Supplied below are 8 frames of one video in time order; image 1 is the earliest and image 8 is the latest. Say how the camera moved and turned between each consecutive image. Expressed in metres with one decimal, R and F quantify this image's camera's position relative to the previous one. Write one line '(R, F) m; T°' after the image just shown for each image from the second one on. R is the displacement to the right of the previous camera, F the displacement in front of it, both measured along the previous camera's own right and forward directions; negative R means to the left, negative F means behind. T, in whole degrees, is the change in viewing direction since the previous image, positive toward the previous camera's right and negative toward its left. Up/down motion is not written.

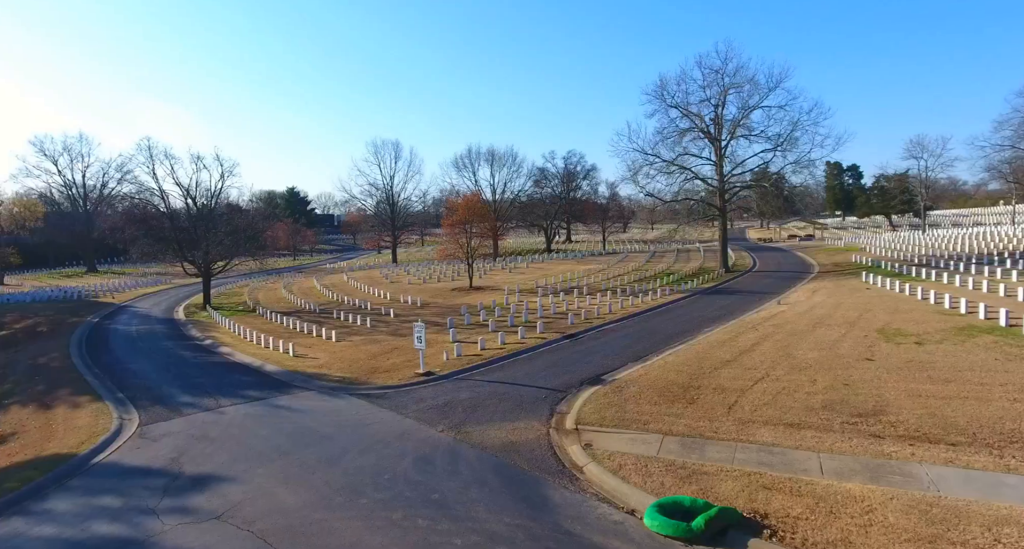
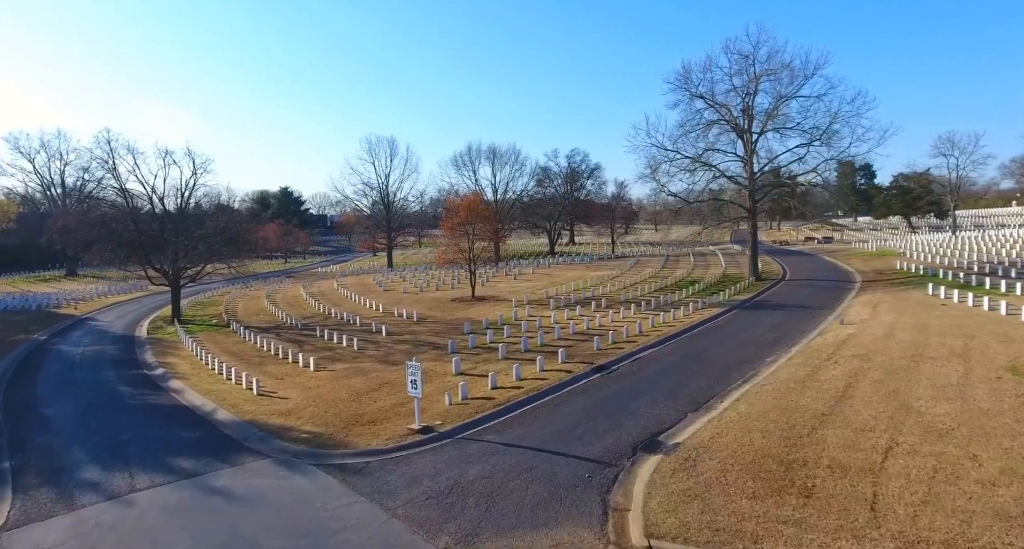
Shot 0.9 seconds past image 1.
(-0.4, +3.4) m; 0°
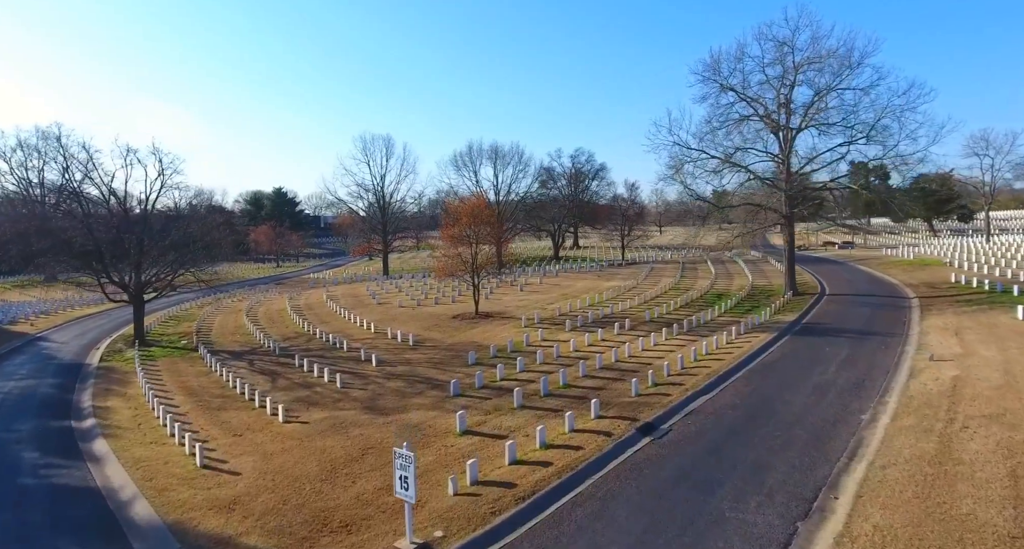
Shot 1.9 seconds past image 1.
(-0.4, +3.3) m; 0°
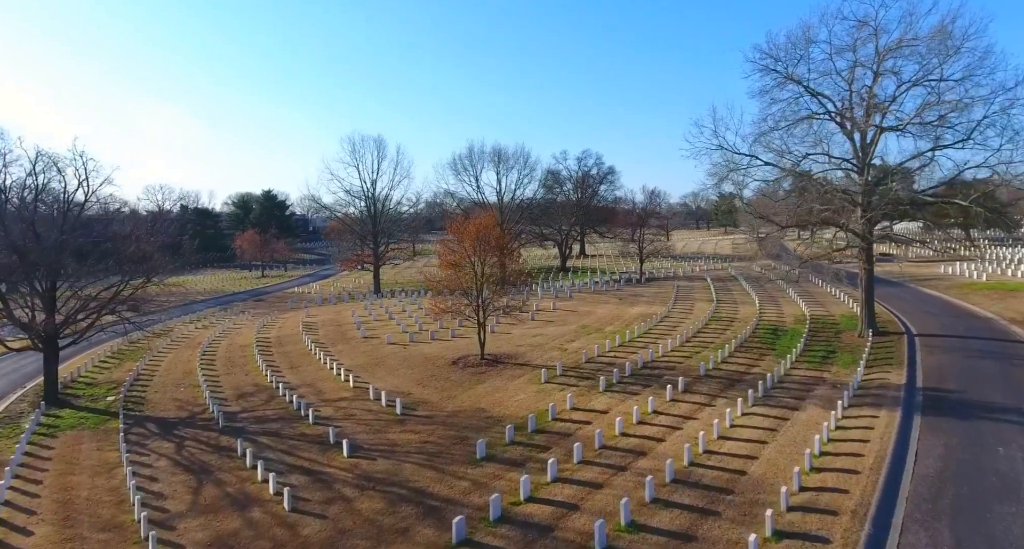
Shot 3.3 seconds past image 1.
(-0.6, +5.3) m; 0°
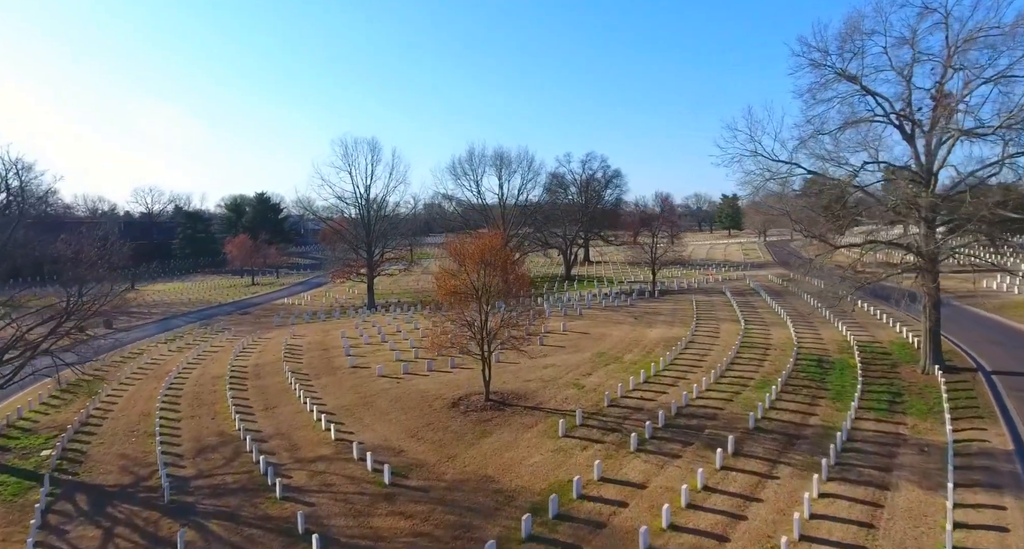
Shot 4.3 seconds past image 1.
(-0.3, +3.1) m; 0°
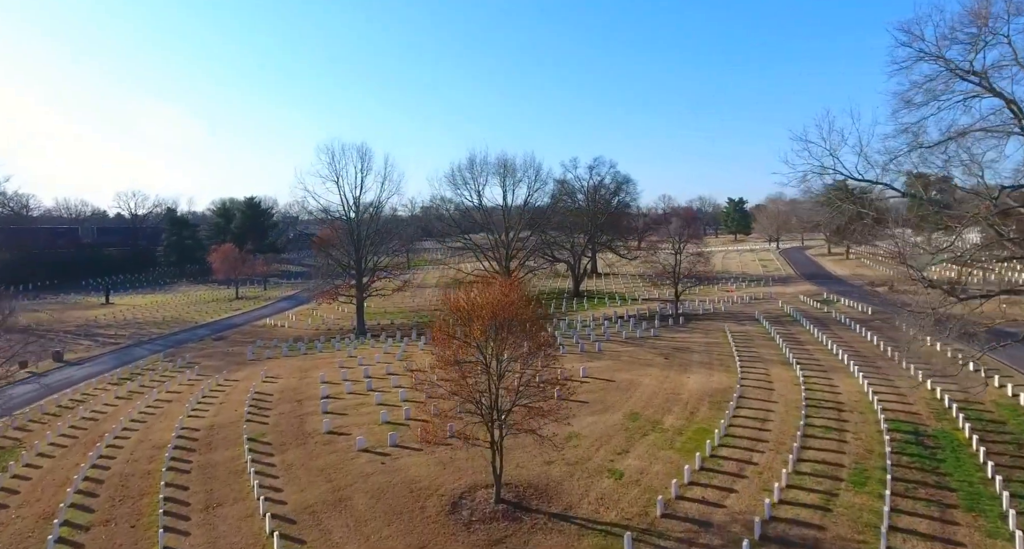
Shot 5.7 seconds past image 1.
(-0.5, +4.7) m; 0°
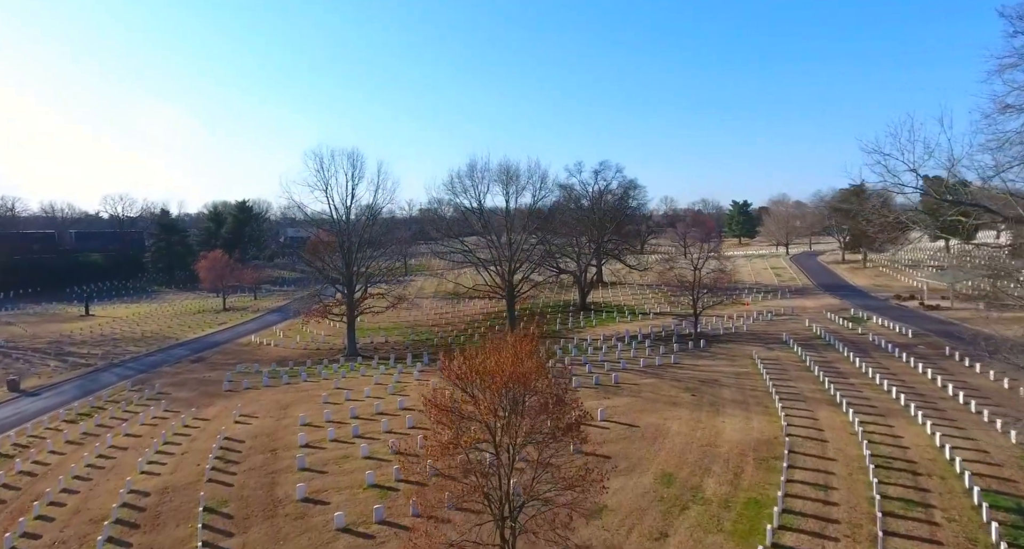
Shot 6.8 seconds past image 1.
(-0.3, +3.3) m; 0°
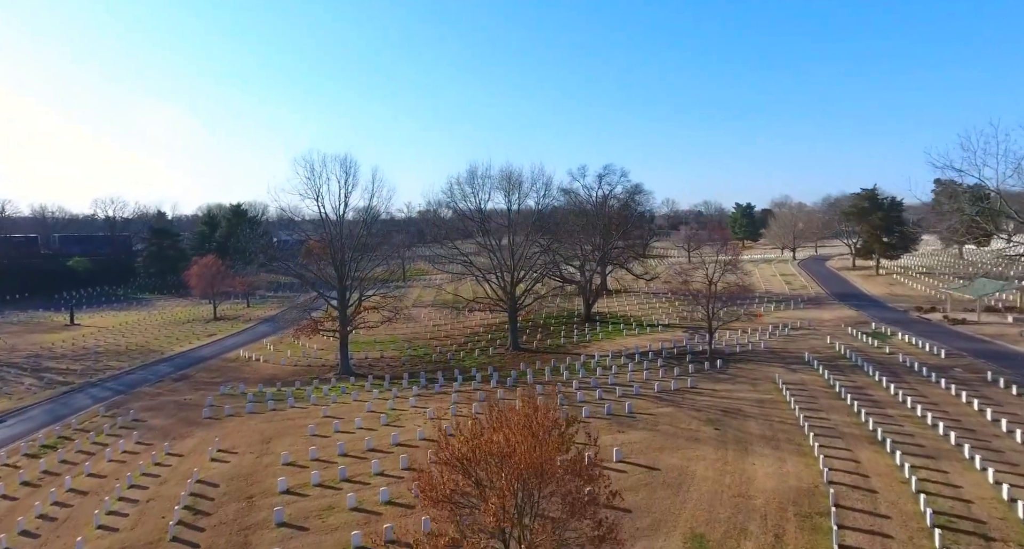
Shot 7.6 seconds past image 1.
(-0.2, +2.3) m; 0°
